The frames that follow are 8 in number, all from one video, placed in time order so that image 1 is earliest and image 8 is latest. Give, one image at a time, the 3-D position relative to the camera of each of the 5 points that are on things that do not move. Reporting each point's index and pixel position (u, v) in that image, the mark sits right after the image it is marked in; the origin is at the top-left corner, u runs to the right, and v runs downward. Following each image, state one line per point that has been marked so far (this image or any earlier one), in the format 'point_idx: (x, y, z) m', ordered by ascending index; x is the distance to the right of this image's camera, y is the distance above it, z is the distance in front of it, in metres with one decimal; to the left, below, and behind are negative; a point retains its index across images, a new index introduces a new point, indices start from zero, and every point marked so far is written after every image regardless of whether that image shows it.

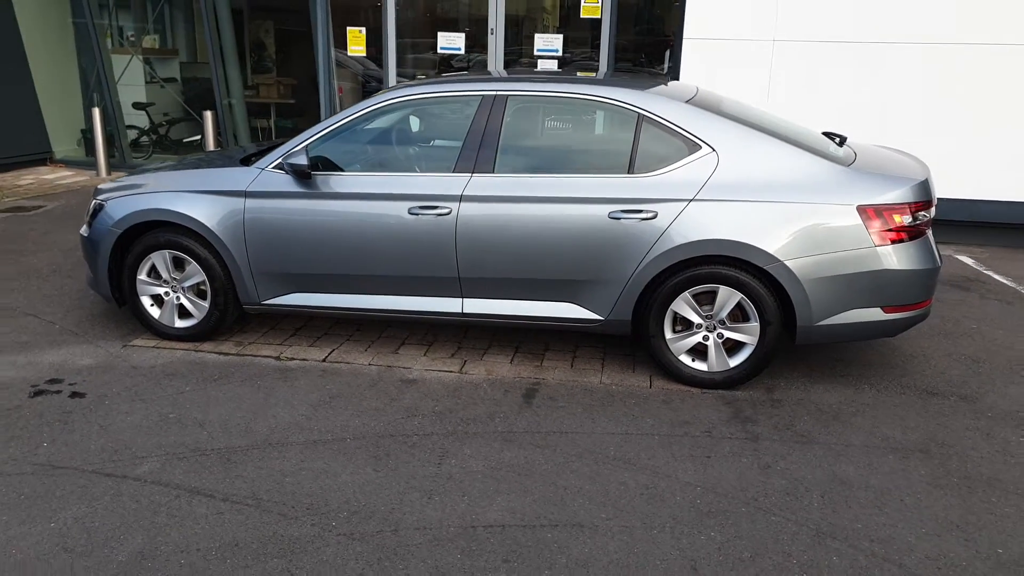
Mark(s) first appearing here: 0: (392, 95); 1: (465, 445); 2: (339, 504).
0: (-0.8, +1.2, +4.8) m
1: (-0.2, -0.8, +3.7) m
2: (-0.7, -0.9, +3.2) m
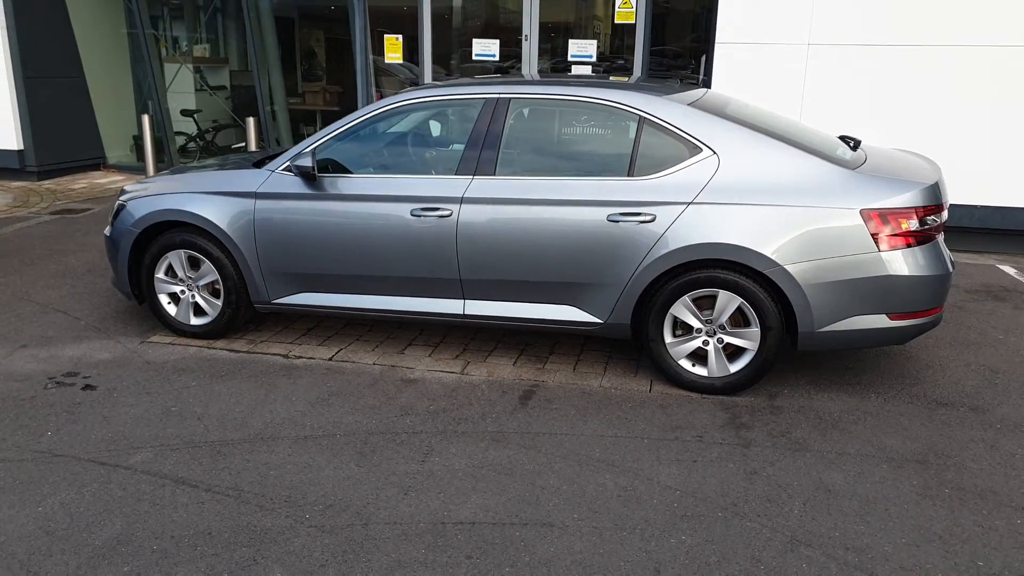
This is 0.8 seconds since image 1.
0: (-0.8, +1.2, +4.9) m
1: (-0.3, -0.8, +3.7) m
2: (-0.8, -0.9, +3.2) m
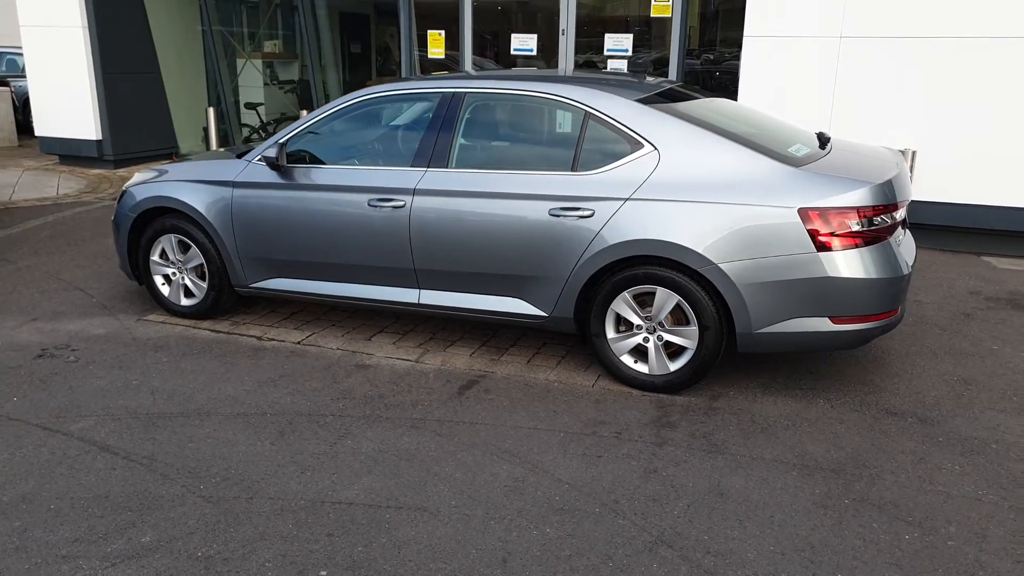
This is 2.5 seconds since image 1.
0: (-1.0, +1.3, +5.0) m
1: (-0.7, -0.7, +3.9) m
2: (-1.3, -0.8, +3.4) m
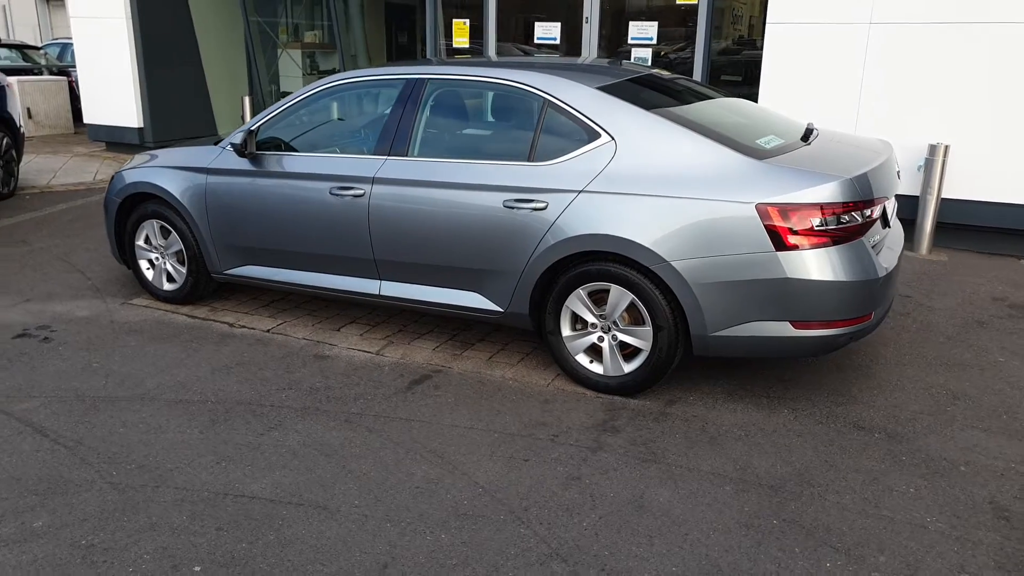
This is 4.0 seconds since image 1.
0: (-1.2, +1.4, +5.0) m
1: (-1.0, -0.7, +3.8) m
2: (-1.7, -0.8, +3.4) m
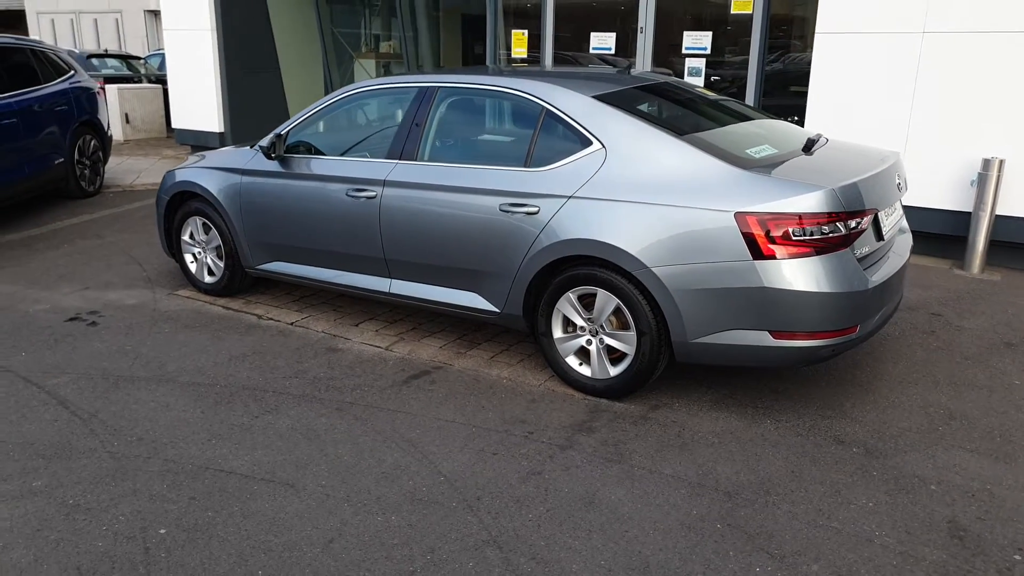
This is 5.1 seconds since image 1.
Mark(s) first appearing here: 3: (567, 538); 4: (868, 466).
0: (-1.1, +1.4, +5.2) m
1: (-1.1, -0.6, +4.0) m
2: (-1.8, -0.7, +3.7) m
3: (+0.2, -0.9, +2.9) m
4: (+1.6, -0.8, +3.4) m
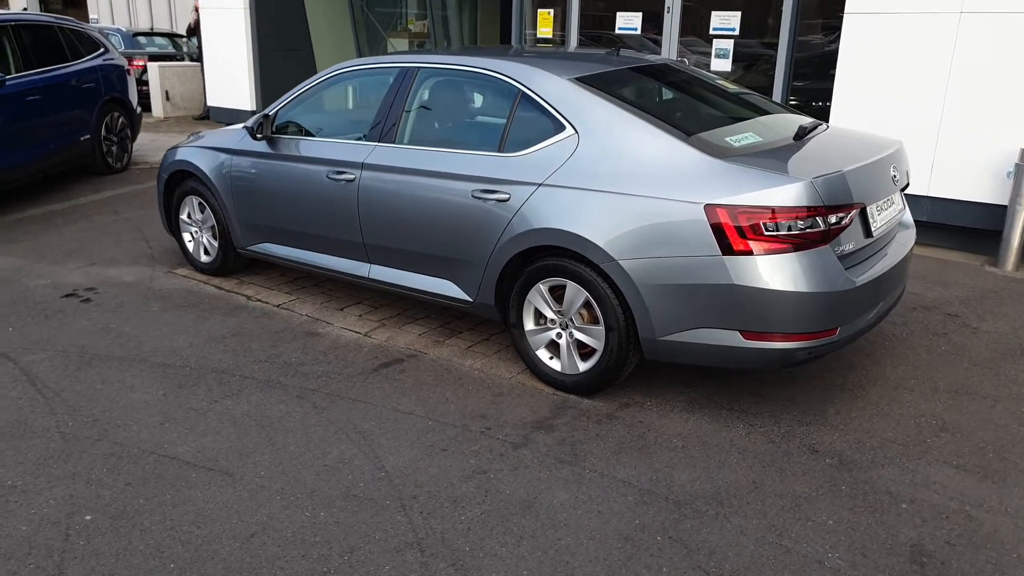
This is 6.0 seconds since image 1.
0: (-1.1, +1.5, +5.1) m
1: (-1.3, -0.5, +4.0) m
2: (-2.0, -0.6, +3.7) m
3: (-0.1, -0.9, +2.7) m
4: (+1.4, -0.8, +3.2) m
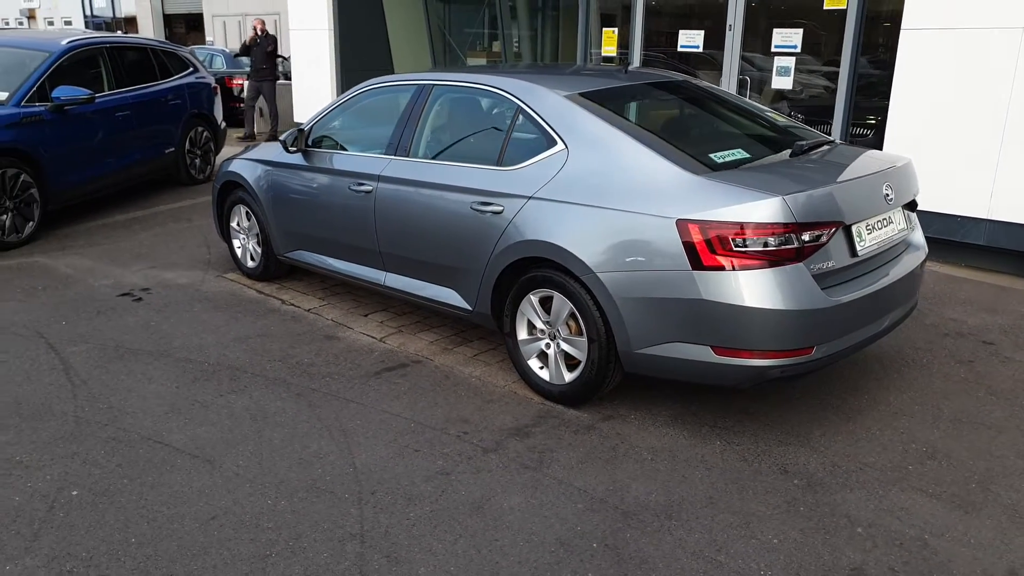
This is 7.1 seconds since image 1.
0: (-1.0, +1.4, +5.4) m
1: (-1.4, -0.6, +4.2) m
2: (-2.1, -0.6, +4.0) m
3: (-0.3, -1.0, +2.9) m
4: (+1.2, -0.9, +3.1) m
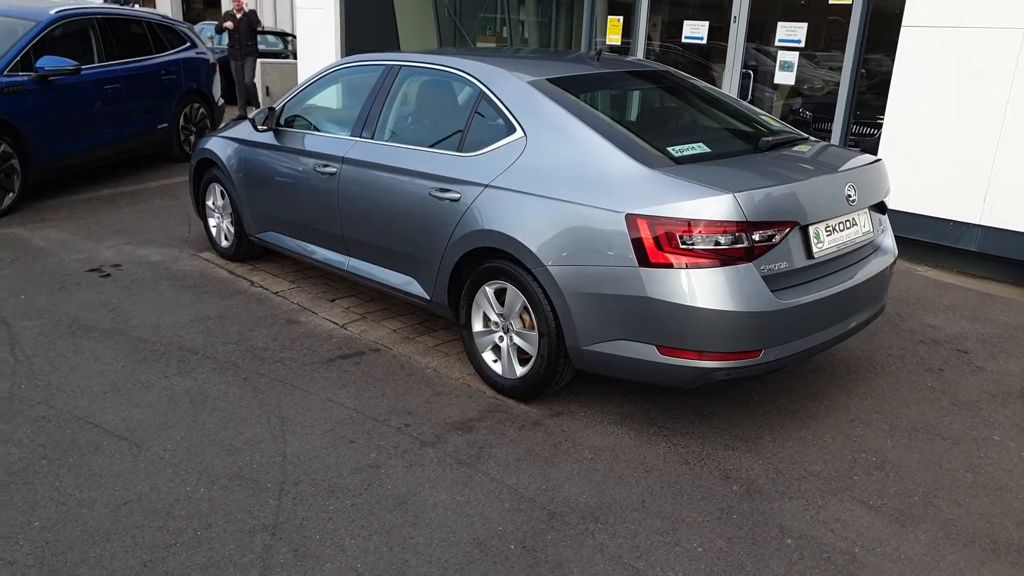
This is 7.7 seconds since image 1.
0: (-1.2, +1.6, +5.3) m
1: (-1.7, -0.5, +4.2) m
2: (-2.4, -0.5, +4.0) m
3: (-0.6, -0.9, +2.8) m
4: (+0.9, -0.9, +3.0) m
